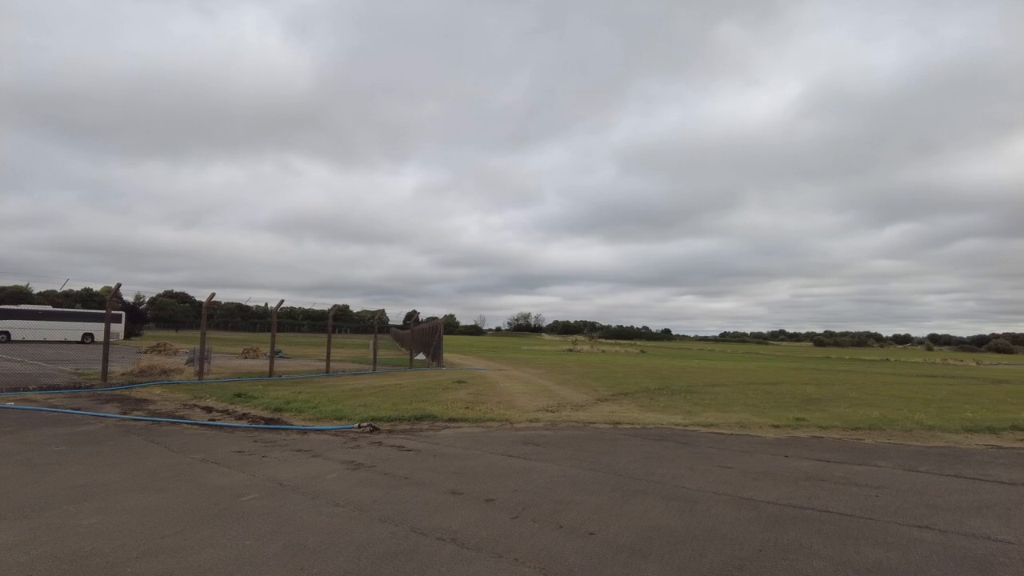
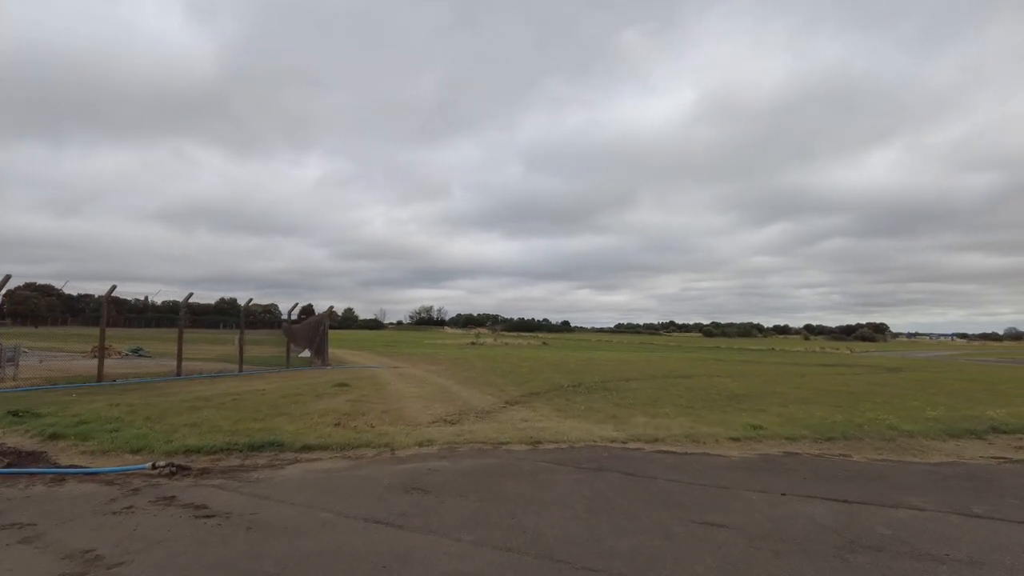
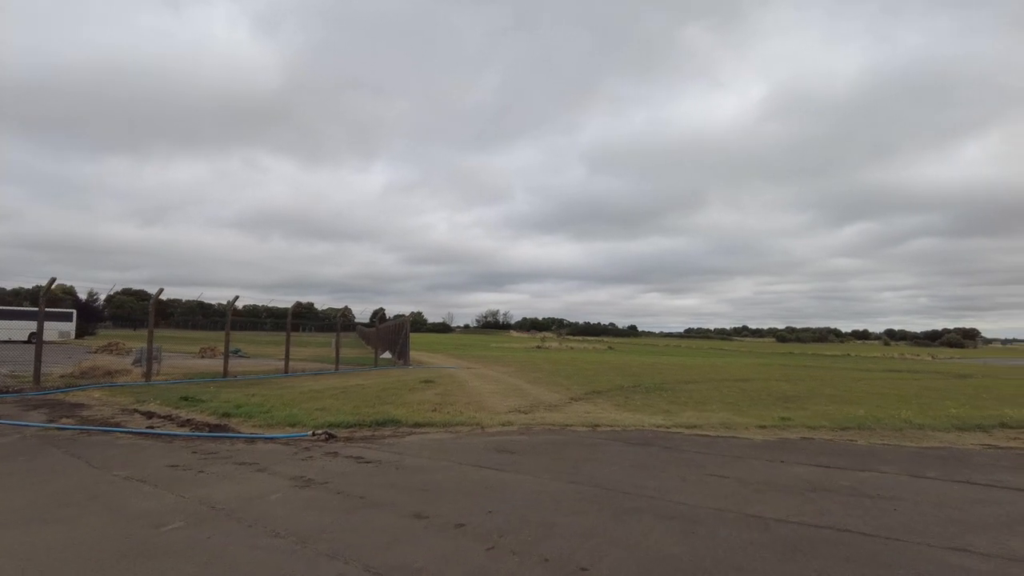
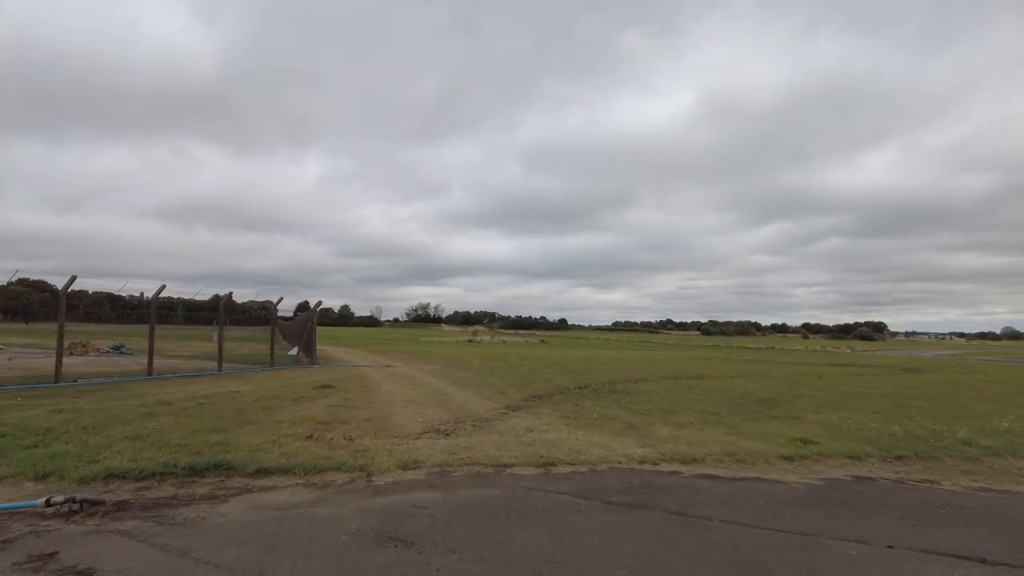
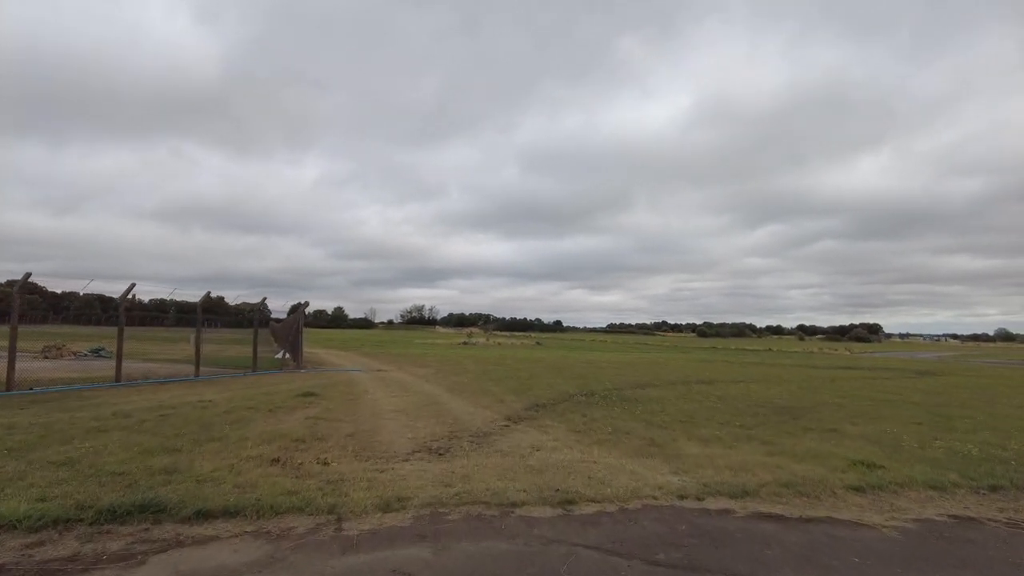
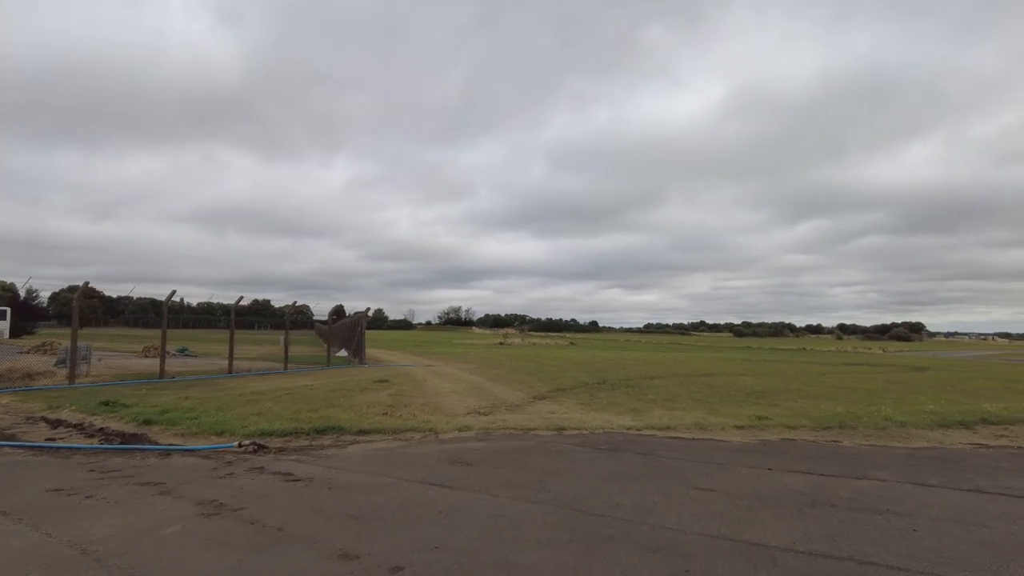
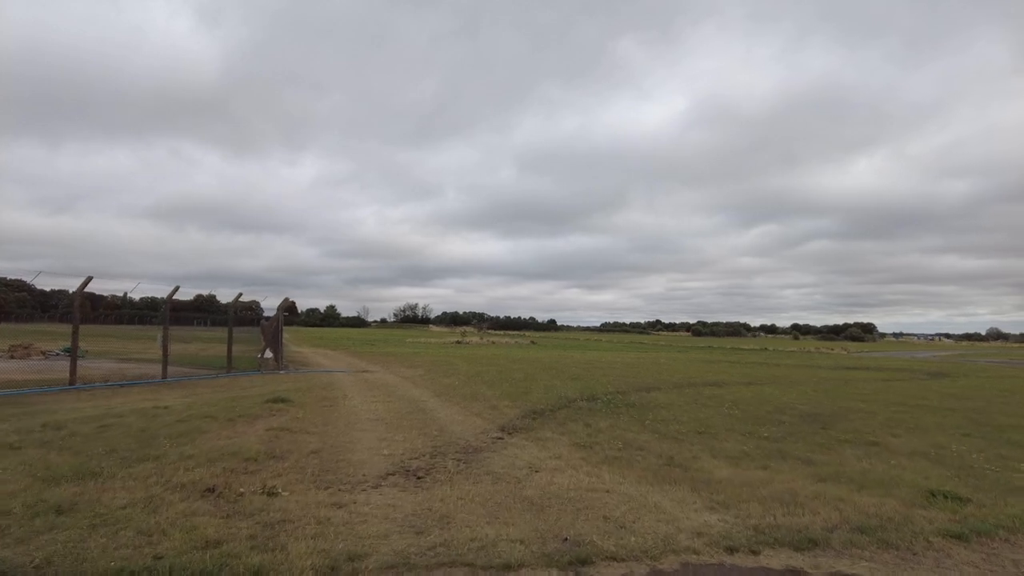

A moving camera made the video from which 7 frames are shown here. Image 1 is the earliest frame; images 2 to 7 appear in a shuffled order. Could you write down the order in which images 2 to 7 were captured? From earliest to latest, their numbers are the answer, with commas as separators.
3, 6, 2, 4, 5, 7
